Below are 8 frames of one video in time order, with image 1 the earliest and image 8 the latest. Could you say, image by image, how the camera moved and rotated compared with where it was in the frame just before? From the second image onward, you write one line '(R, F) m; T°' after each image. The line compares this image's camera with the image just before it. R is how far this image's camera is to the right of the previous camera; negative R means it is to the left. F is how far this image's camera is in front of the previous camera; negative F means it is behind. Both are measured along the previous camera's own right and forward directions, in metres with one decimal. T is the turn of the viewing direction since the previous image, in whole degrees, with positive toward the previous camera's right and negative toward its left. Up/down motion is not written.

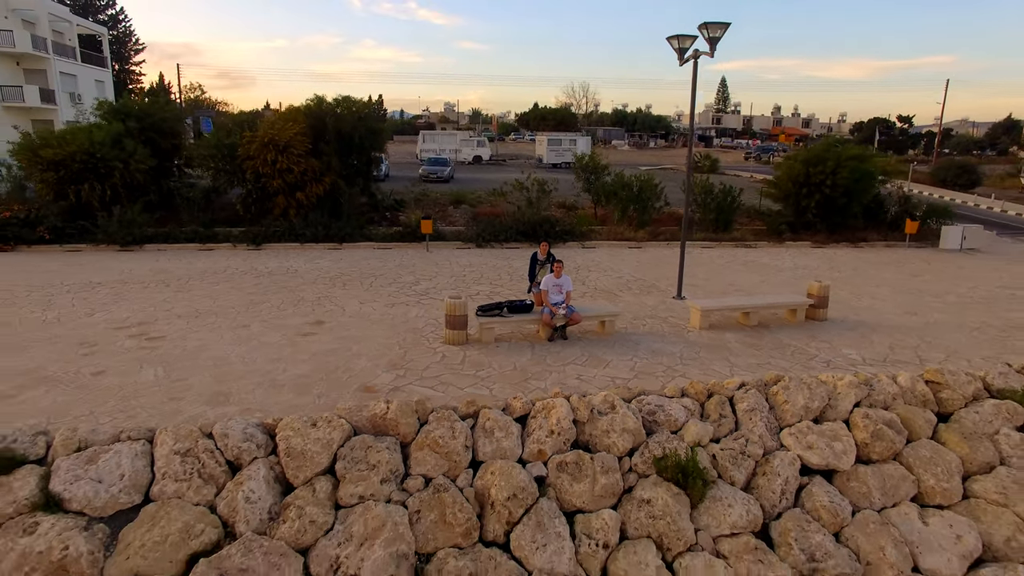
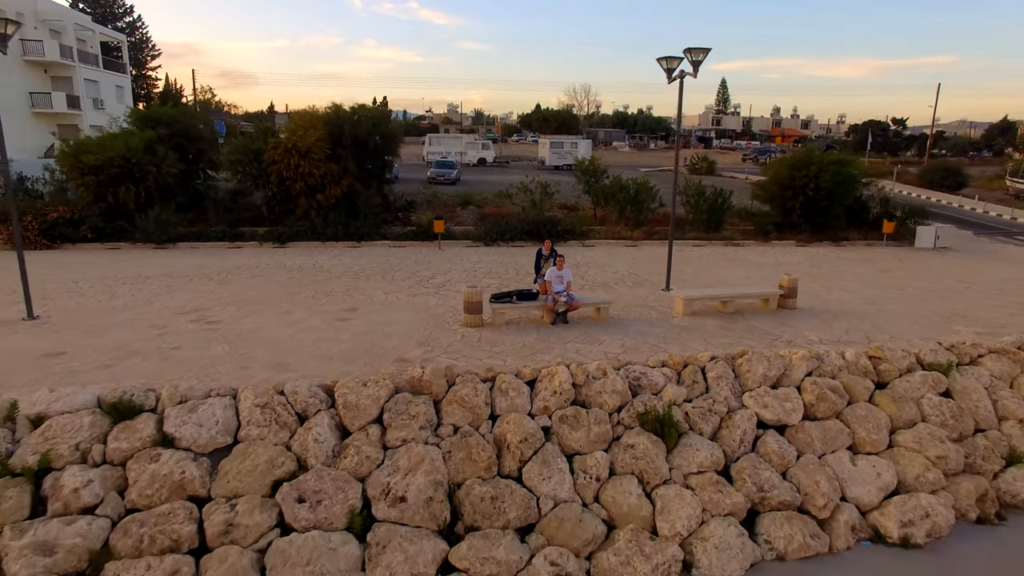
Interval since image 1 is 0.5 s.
(-0.1, -1.2) m; 0°
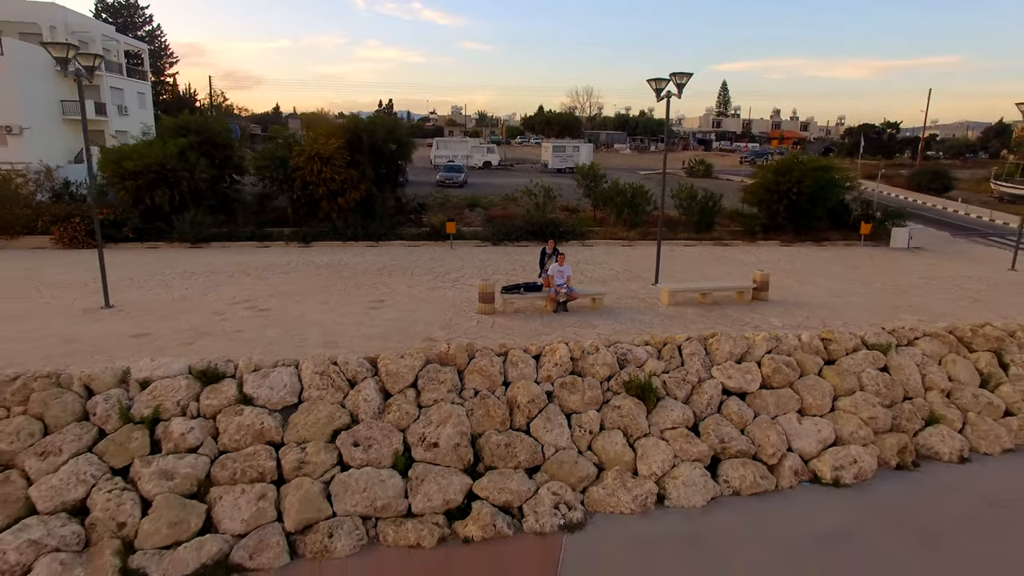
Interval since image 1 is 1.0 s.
(-0.1, -1.4) m; 0°
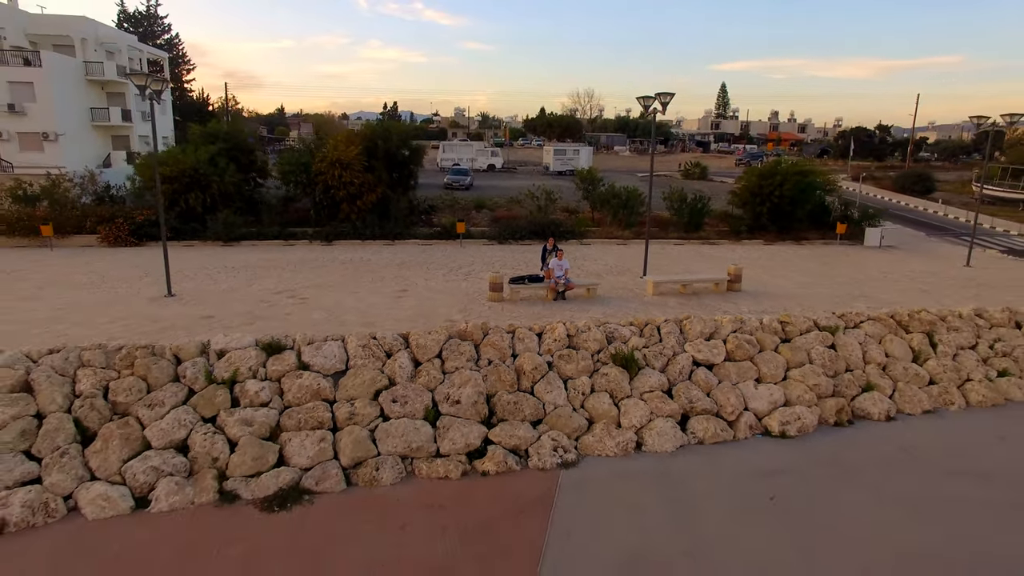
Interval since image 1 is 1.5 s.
(-0.1, -1.6) m; 0°
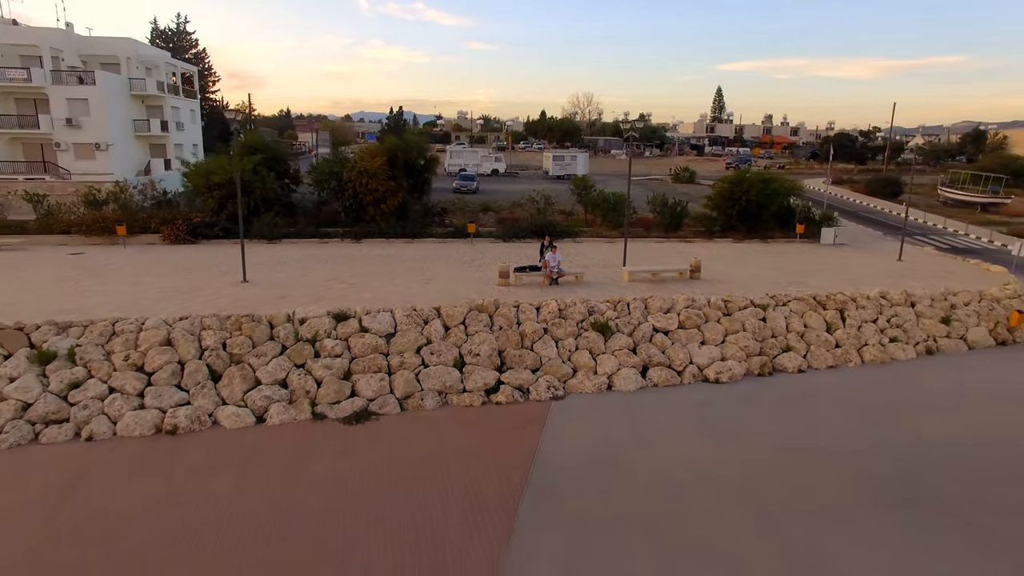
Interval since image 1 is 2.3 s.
(-0.1, -3.1) m; 0°
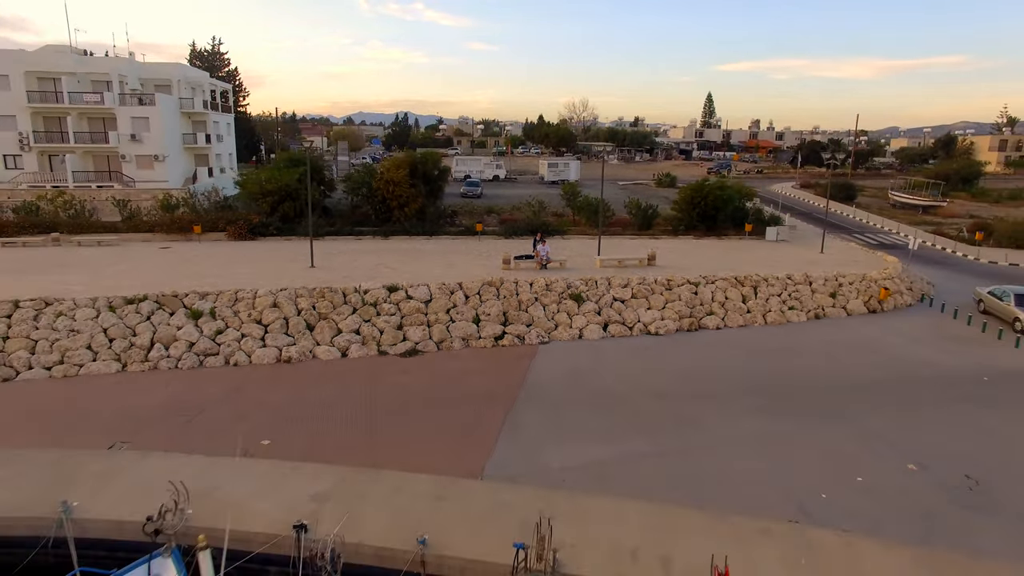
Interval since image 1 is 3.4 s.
(0.0, -4.9) m; 0°
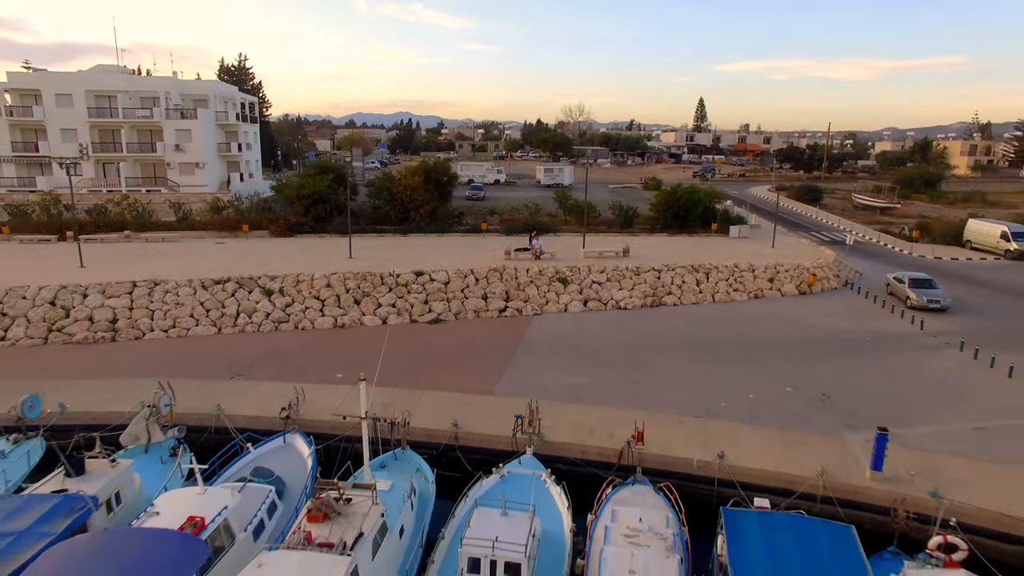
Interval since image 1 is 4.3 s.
(0.0, -4.5) m; 0°
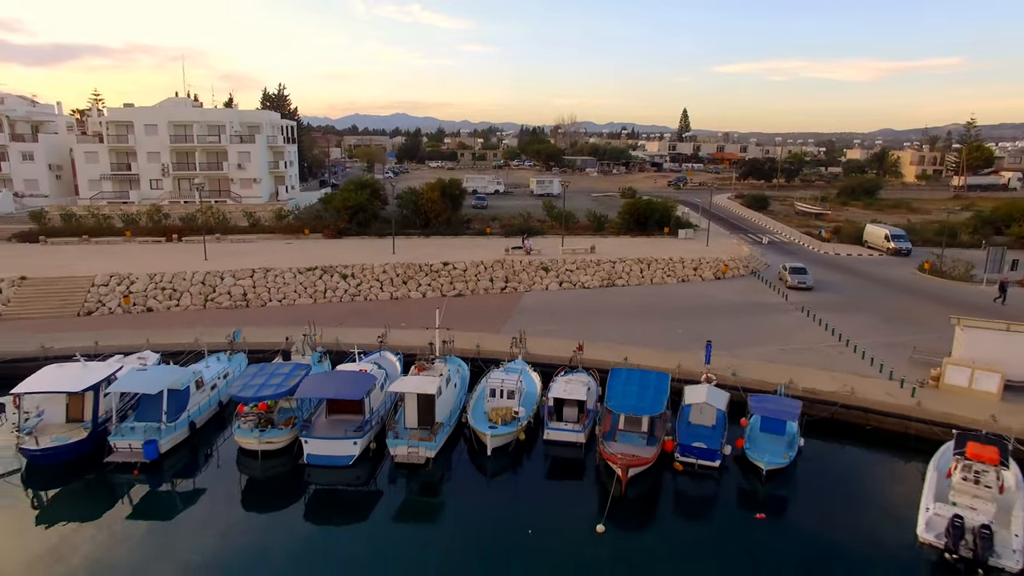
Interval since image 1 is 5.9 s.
(0.0, -9.1) m; 0°
